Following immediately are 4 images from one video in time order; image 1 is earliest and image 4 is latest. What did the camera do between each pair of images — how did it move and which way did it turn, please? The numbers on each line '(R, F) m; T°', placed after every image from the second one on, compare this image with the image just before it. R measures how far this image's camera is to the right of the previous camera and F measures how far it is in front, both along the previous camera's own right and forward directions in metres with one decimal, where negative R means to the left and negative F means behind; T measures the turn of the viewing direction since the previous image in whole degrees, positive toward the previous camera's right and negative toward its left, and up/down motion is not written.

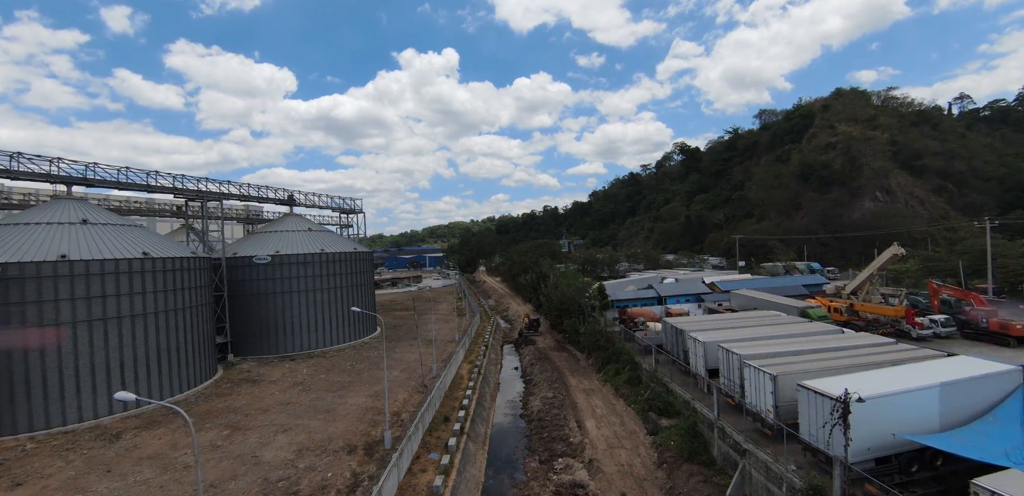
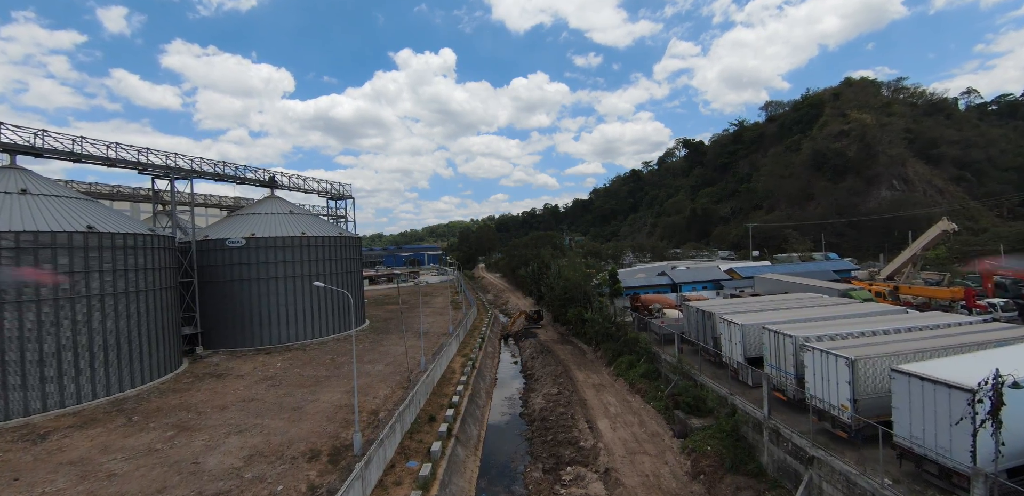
(+0.1, +3.5) m; 0°
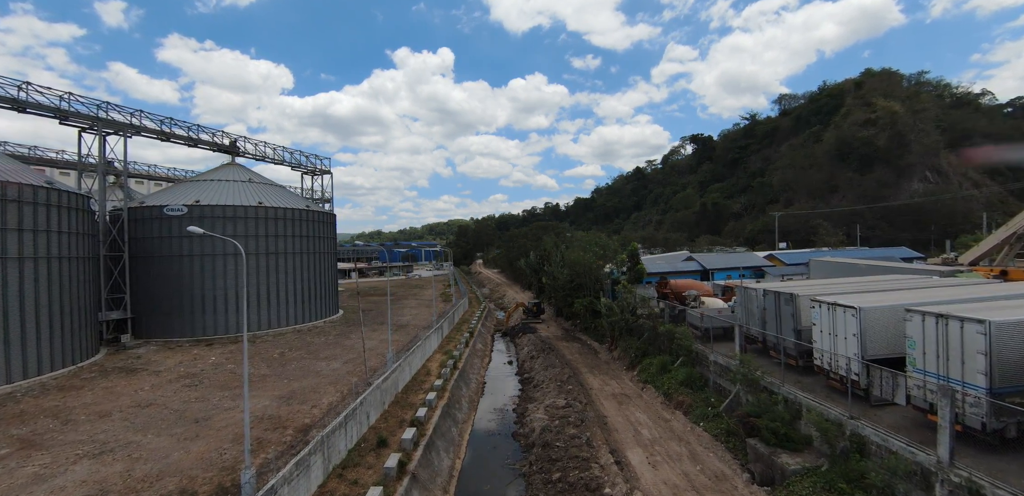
(+0.2, +5.9) m; 0°
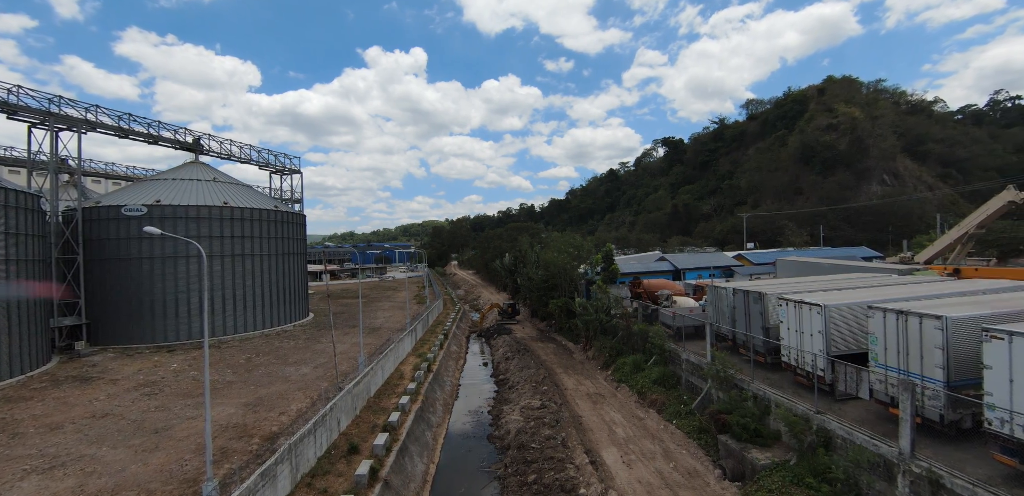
(0.0, +0.1) m; +3°
